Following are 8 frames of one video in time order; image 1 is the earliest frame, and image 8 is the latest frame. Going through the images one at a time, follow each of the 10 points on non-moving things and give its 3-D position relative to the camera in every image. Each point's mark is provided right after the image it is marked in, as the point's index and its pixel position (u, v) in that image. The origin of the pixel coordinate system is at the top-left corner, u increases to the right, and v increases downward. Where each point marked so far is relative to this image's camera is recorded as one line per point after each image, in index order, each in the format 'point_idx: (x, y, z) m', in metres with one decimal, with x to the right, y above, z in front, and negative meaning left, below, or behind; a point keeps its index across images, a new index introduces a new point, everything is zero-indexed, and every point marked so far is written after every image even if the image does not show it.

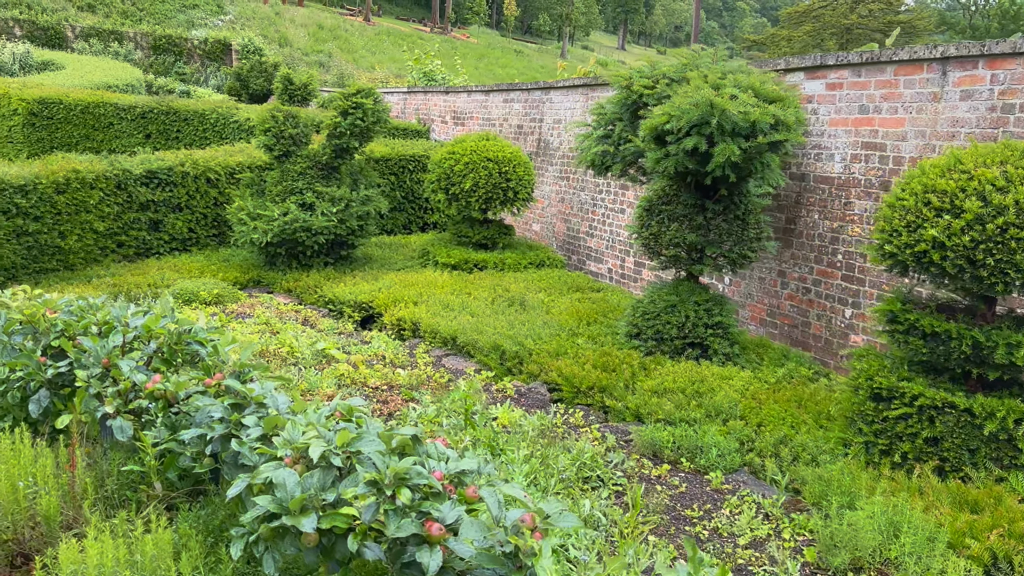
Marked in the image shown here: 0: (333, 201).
0: (-1.8, +0.9, +8.2) m
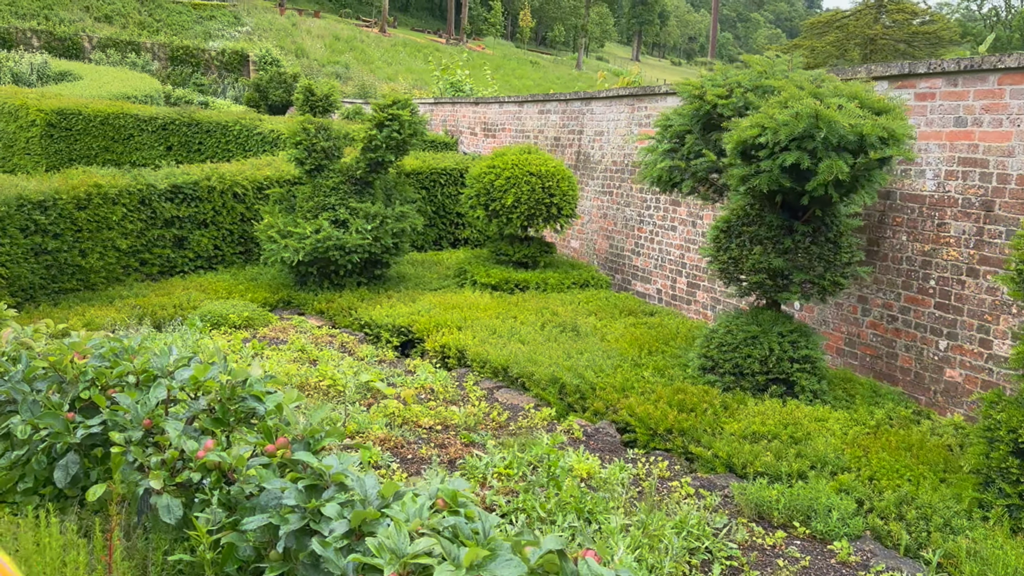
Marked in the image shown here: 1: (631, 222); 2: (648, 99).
0: (-1.4, +0.7, +7.8) m
1: (+1.2, +0.7, +8.2) m
2: (+1.3, +1.8, +7.9) m
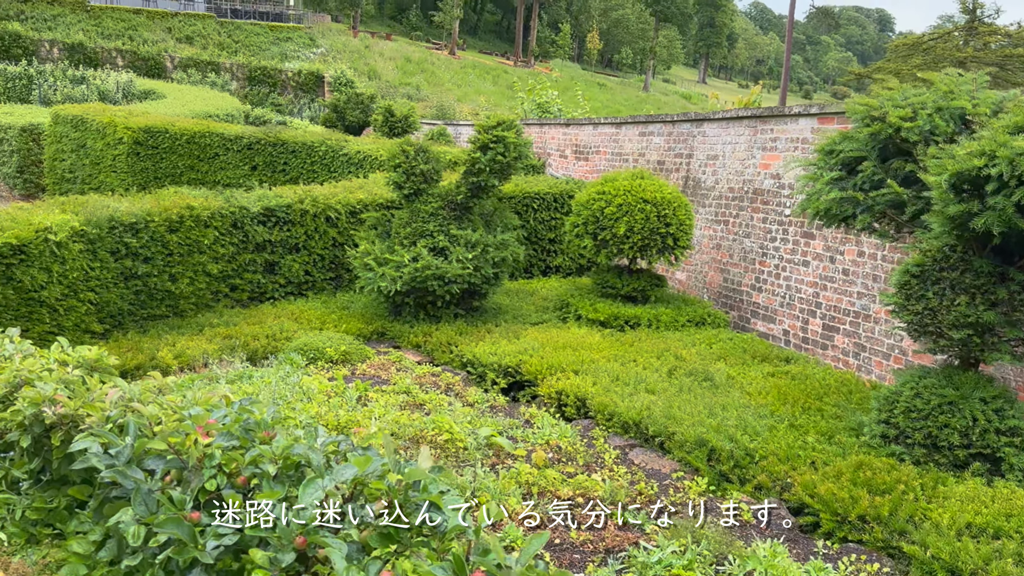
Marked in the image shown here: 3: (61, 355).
0: (-0.4, +0.4, +7.2) m
1: (+2.2, +0.3, +7.5) m
2: (+2.3, +1.4, +7.2) m
3: (-1.7, -0.3, +3.1) m
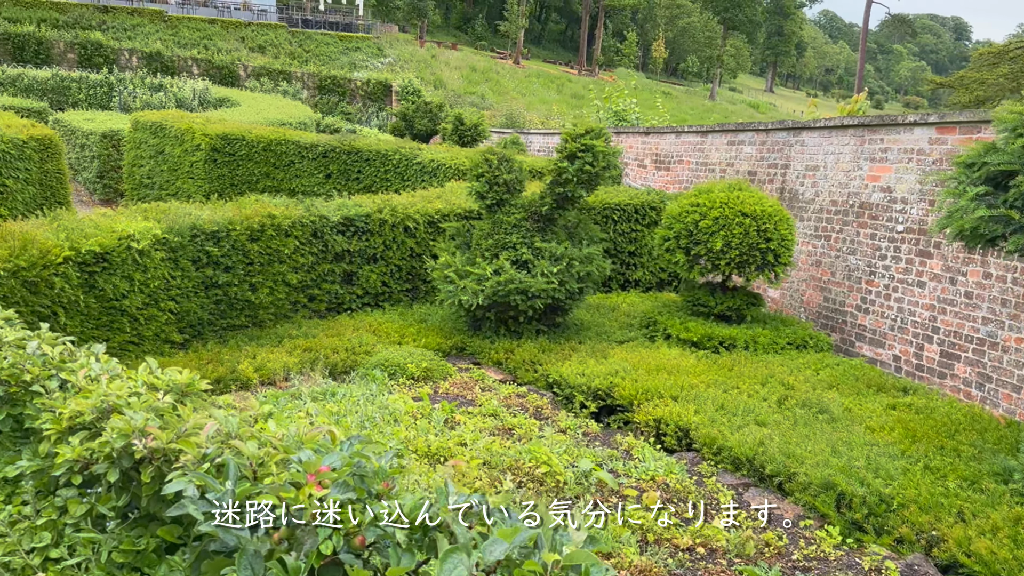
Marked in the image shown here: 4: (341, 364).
0: (+0.3, +0.2, +6.9) m
1: (+2.9, +0.1, +7.0) m
2: (+3.0, +1.3, +6.7) m
3: (-1.2, -0.3, +2.9) m
4: (-1.3, -0.5, +6.1) m
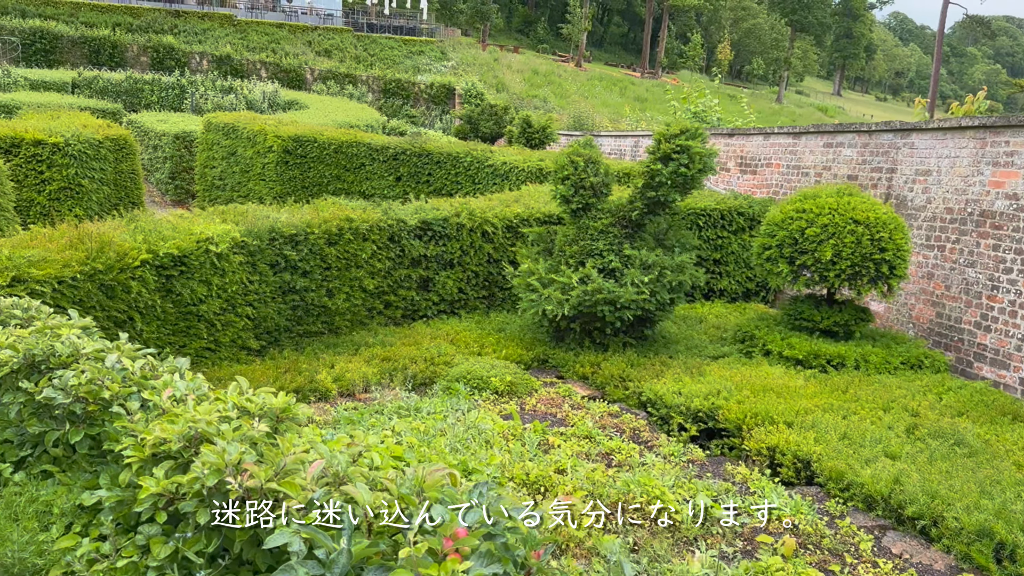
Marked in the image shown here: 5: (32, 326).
0: (+1.0, +0.2, +6.5) m
1: (+3.6, 0.0, +6.5) m
2: (+3.7, +1.1, +6.2) m
3: (-0.8, -0.3, +2.6) m
4: (-0.6, -0.6, +5.8) m
5: (-2.0, -0.2, +3.5) m
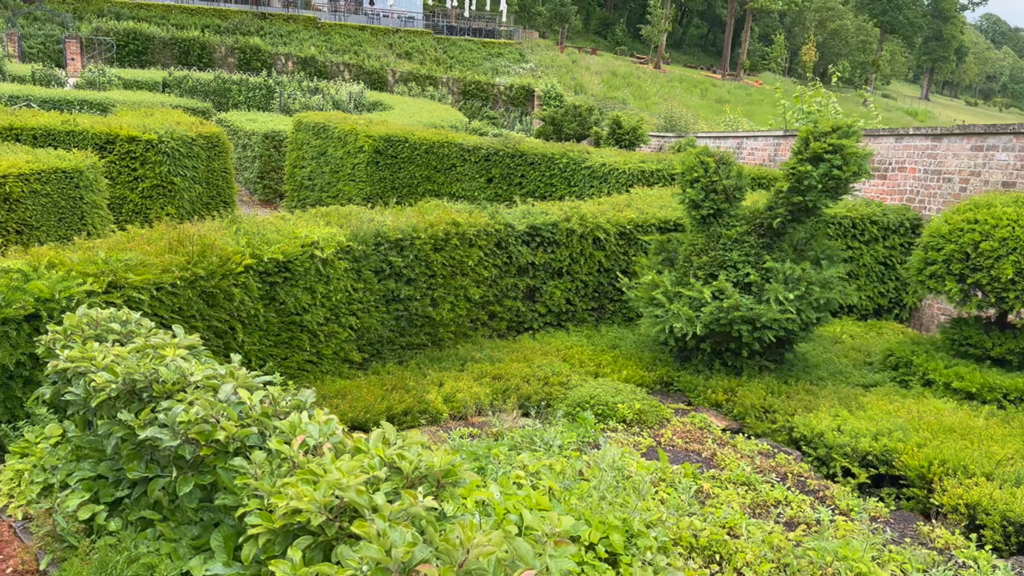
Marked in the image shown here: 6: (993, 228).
0: (+1.9, 0.0, +5.8) m
1: (+4.4, -0.2, +5.5) m
2: (+4.5, +1.0, +5.2) m
3: (-0.3, -0.4, +2.0) m
4: (+0.1, -0.7, +5.2) m
5: (-1.4, -0.2, +3.0) m
6: (+3.1, +0.4, +5.4) m
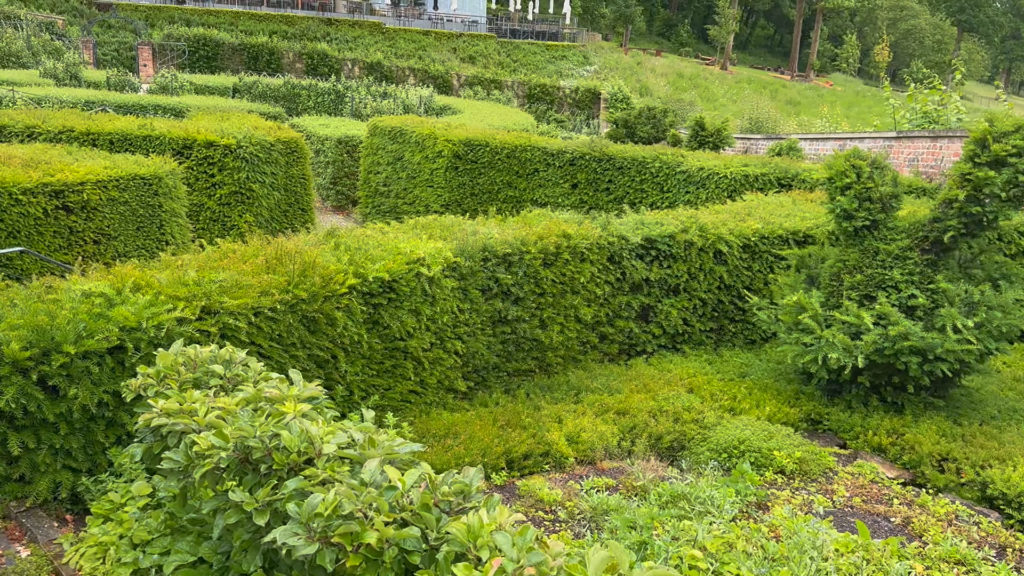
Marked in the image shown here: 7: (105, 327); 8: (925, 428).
0: (+2.6, -0.1, +5.0) m
1: (+5.1, -0.3, +4.6) m
2: (+5.2, +0.8, +4.3) m
3: (+0.2, -0.5, +1.4) m
4: (+0.9, -0.8, +4.5) m
5: (-0.8, -0.3, +2.4) m
6: (+3.8, +0.2, +4.5) m
7: (-1.5, -0.1, +3.1) m
8: (+2.4, -0.8, +4.8) m
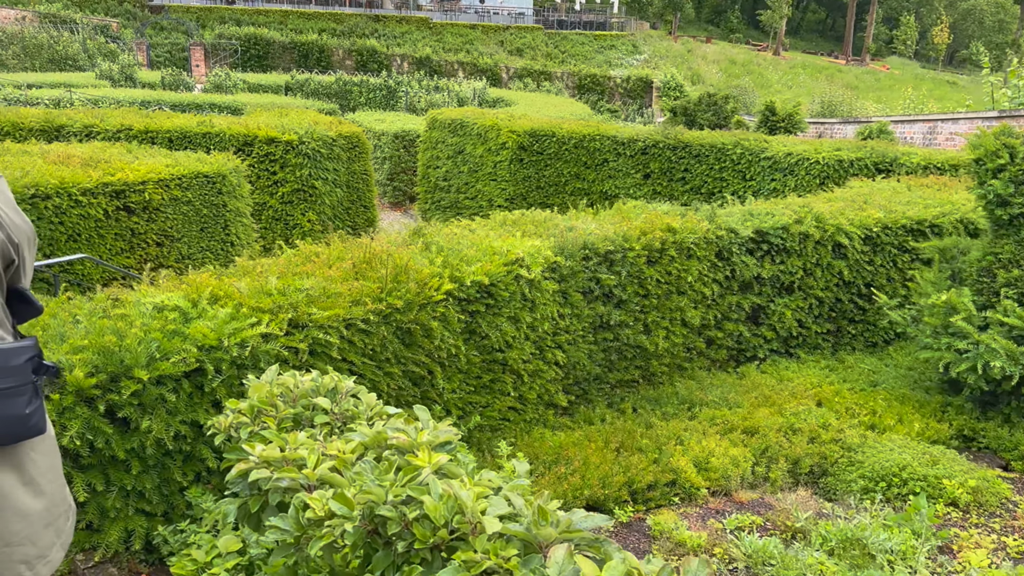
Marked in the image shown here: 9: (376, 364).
0: (+3.2, -0.1, +4.3) m
1: (+5.7, -0.3, +3.7) m
2: (+5.7, +0.9, +3.4) m
3: (+0.6, -0.6, +0.8) m
4: (+1.4, -0.8, +3.9) m
5: (-0.4, -0.4, +1.9) m
6: (+4.3, +0.3, +3.7) m
7: (-1.1, -0.2, +2.7) m
8: (+2.9, -0.8, +4.2) m
9: (-0.5, -0.3, +3.3) m
